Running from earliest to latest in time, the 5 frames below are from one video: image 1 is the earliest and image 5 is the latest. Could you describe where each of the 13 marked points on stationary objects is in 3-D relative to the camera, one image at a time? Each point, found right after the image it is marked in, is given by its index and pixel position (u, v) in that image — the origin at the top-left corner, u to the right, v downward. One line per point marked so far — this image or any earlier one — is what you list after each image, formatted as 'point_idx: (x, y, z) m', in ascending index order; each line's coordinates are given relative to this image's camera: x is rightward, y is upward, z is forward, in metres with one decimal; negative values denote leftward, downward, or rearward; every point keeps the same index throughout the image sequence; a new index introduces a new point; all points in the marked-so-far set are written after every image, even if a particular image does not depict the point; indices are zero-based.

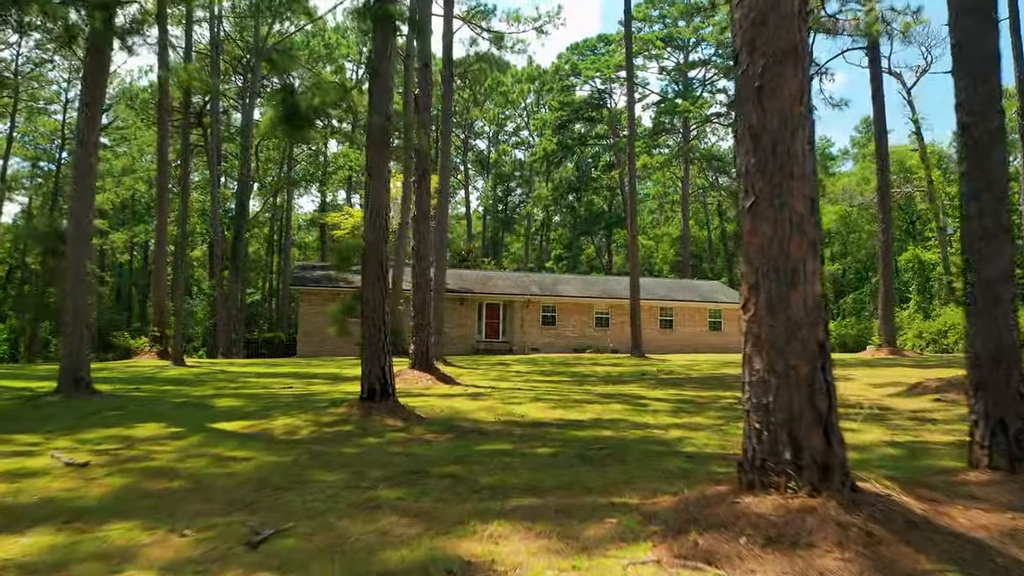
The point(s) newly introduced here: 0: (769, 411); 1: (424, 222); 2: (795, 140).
0: (+1.2, -0.6, +3.1) m
1: (-1.5, +1.1, +11.3) m
2: (+1.4, +0.7, +3.2) m
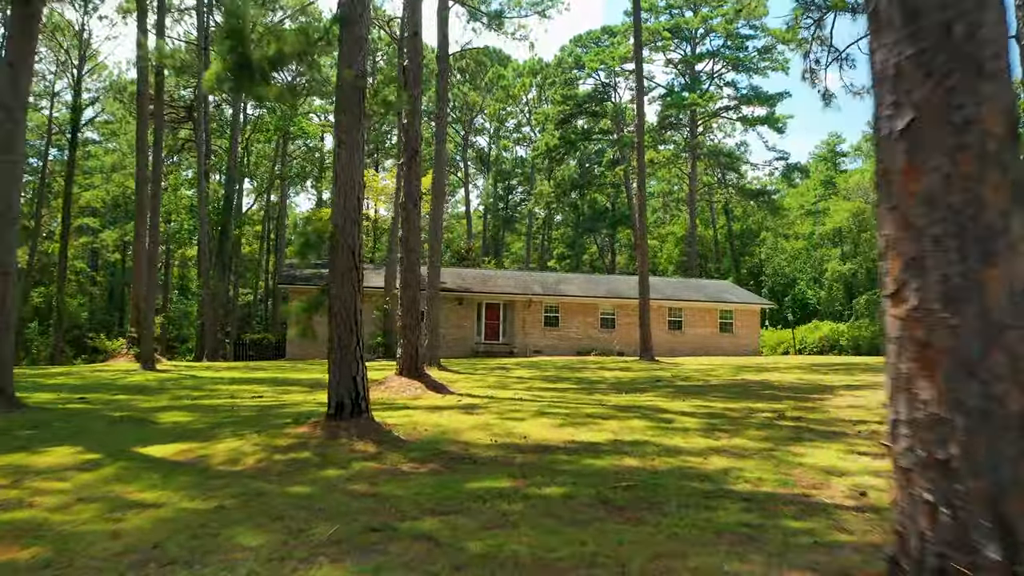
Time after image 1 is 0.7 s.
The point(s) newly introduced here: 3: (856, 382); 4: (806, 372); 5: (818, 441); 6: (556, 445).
0: (+1.2, -0.5, +1.8) m
1: (-1.5, +1.2, +10.1) m
2: (+1.3, +0.8, +1.9) m
3: (+6.1, -1.6, +11.9) m
4: (+6.2, -1.8, +14.2) m
5: (+2.7, -1.3, +5.9) m
6: (+0.4, -1.3, +5.6) m
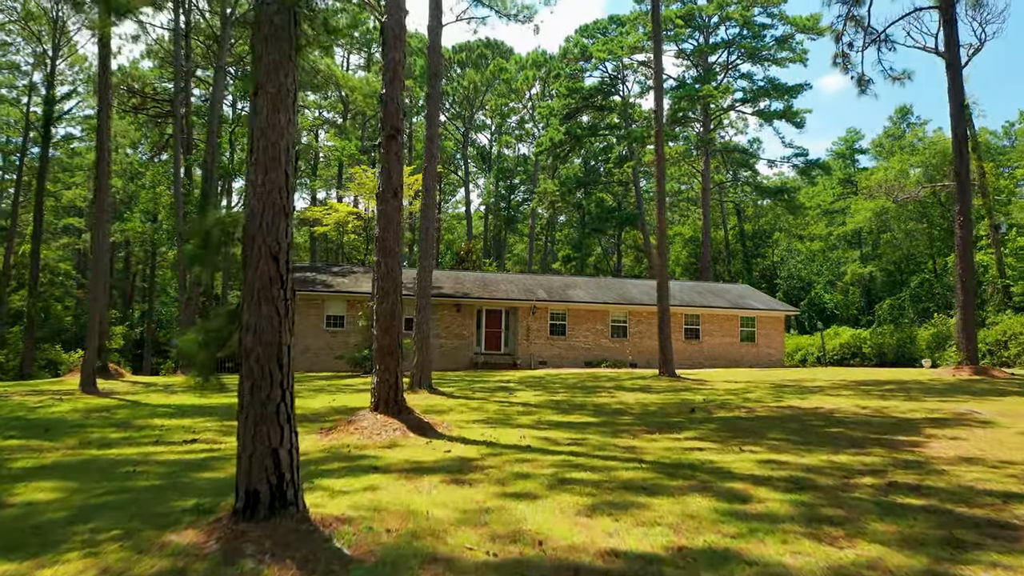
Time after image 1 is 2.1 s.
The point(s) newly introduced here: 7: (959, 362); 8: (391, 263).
0: (+1.2, -0.6, -0.2) m
1: (-1.4, +1.0, +8.0) m
2: (+1.4, +0.6, -0.1) m
3: (+6.1, -1.8, +9.8) m
4: (+6.2, -1.9, +12.1) m
5: (+2.7, -1.5, +3.8) m
6: (+0.4, -1.4, +3.6) m
7: (+11.4, -1.9, +17.1) m
8: (-1.4, +0.3, +8.0) m
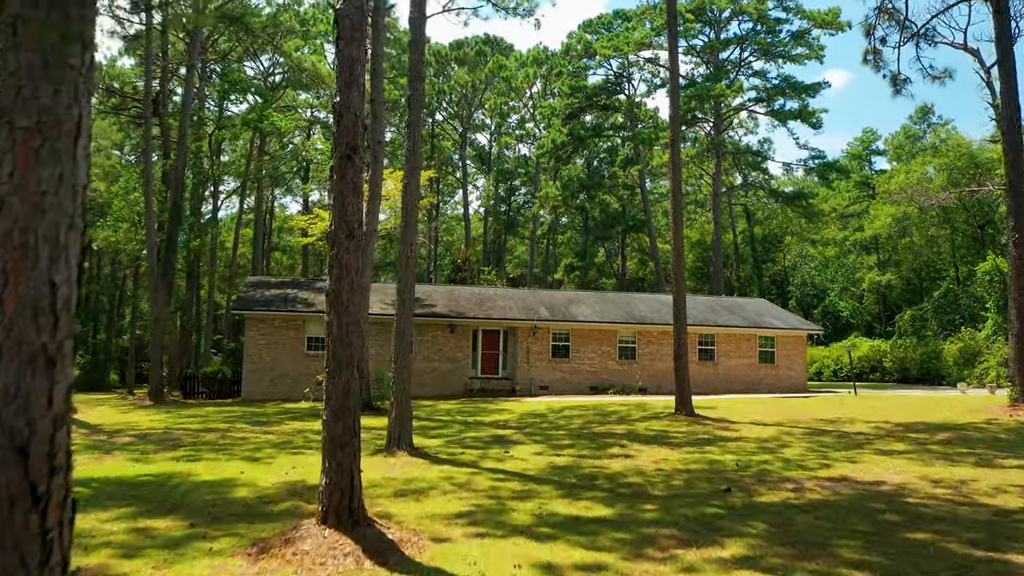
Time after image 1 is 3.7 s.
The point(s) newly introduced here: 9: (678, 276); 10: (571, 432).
0: (+1.1, -1.3, -2.1) m
1: (-1.5, +0.4, +6.2) m
2: (+1.3, 0.0, -2.0) m
3: (+6.0, -2.4, +7.9) m
4: (+6.2, -2.5, +10.2) m
5: (+2.6, -2.1, +1.9) m
6: (+0.3, -2.1, +1.7) m
7: (+11.3, -2.5, +15.2) m
8: (-1.5, -0.3, +6.1) m
9: (+4.3, +0.2, +18.0) m
10: (+1.1, -2.7, +12.6) m
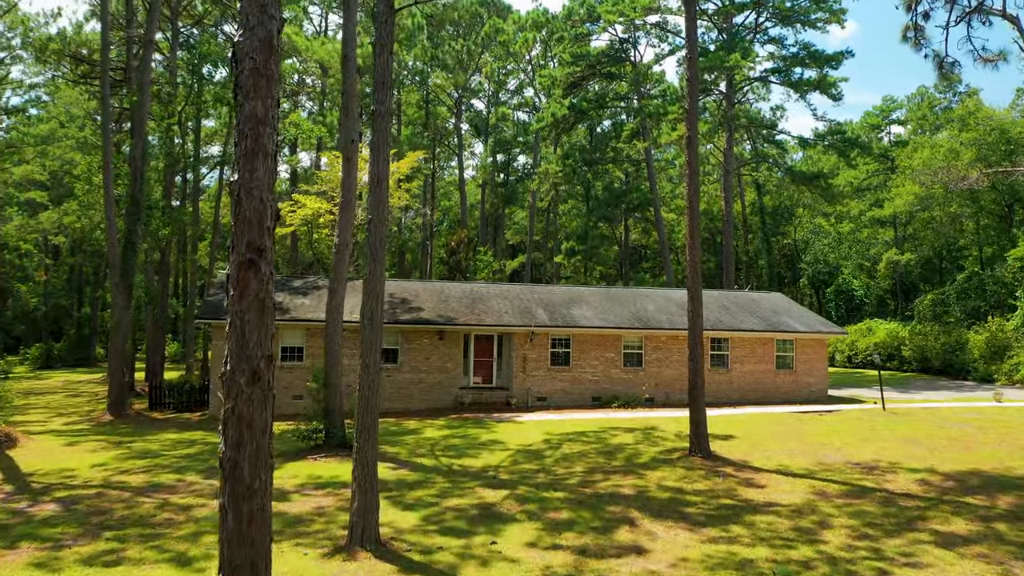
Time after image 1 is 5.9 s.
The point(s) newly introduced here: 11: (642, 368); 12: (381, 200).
0: (+1.0, -2.9, -3.9) m
1: (-1.6, -0.6, +4.2) m
2: (+1.1, -1.6, -3.9) m
3: (+5.9, -3.3, +6.2) m
4: (+6.0, -3.3, +8.5) m
5: (+2.5, -3.4, +0.2) m
6: (+0.2, -3.4, 0.0) m
7: (+11.2, -2.9, +13.5) m
8: (-1.7, -1.4, +4.3) m
9: (+4.1, -0.1, +16.1) m
10: (+0.9, -3.3, +10.8) m
11: (+3.8, -2.4, +19.7) m
12: (-1.7, +1.2, +9.1) m
